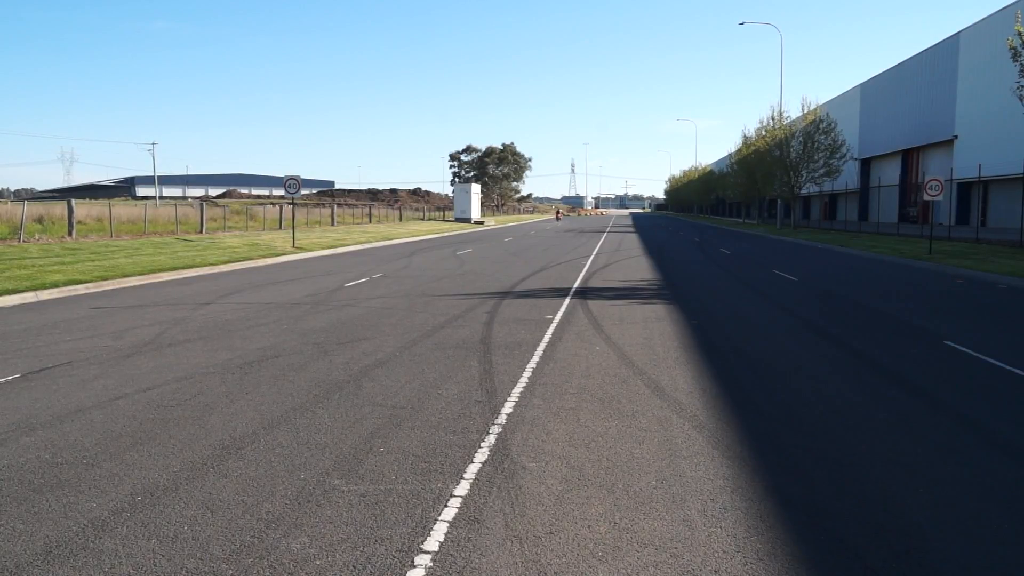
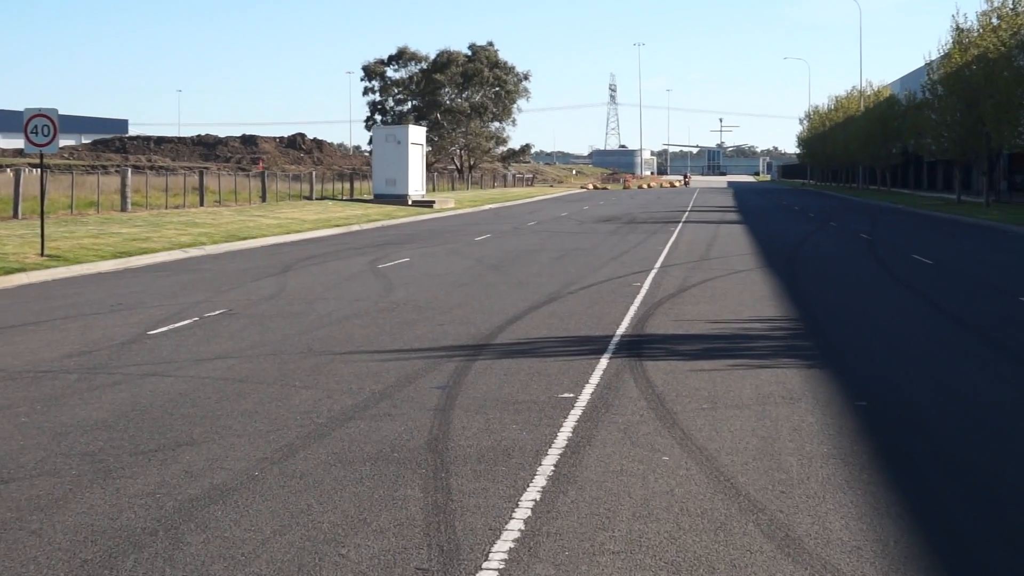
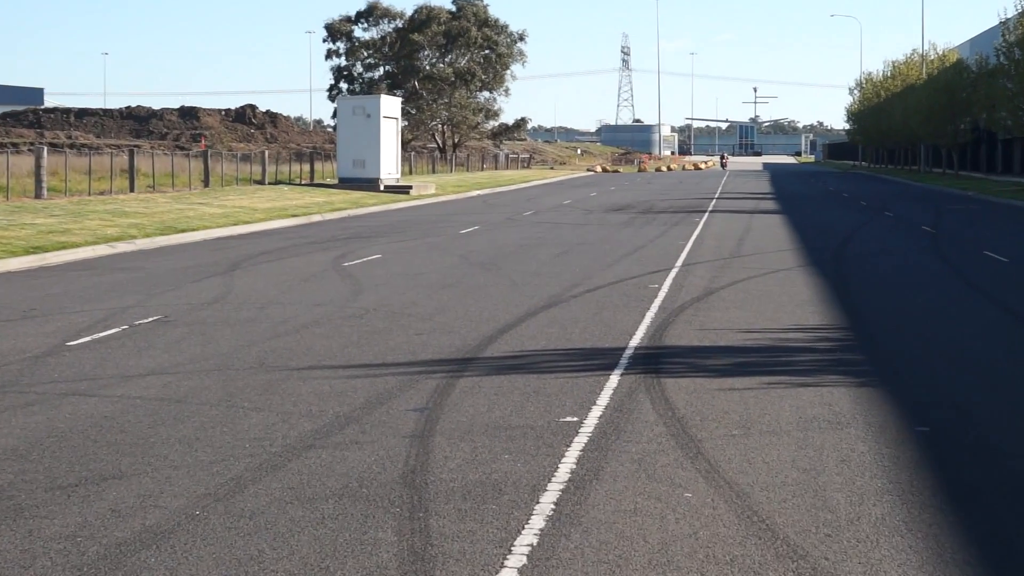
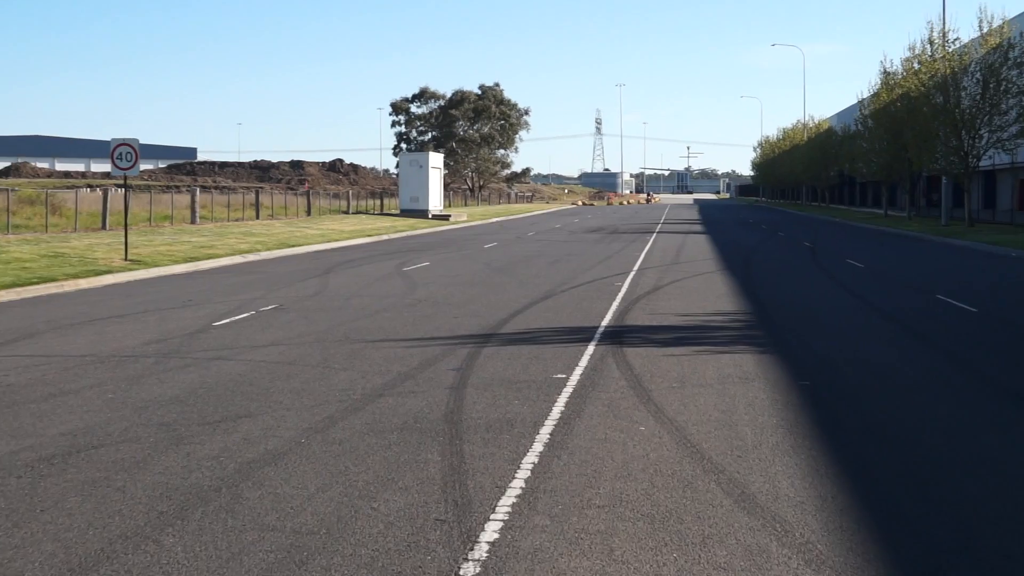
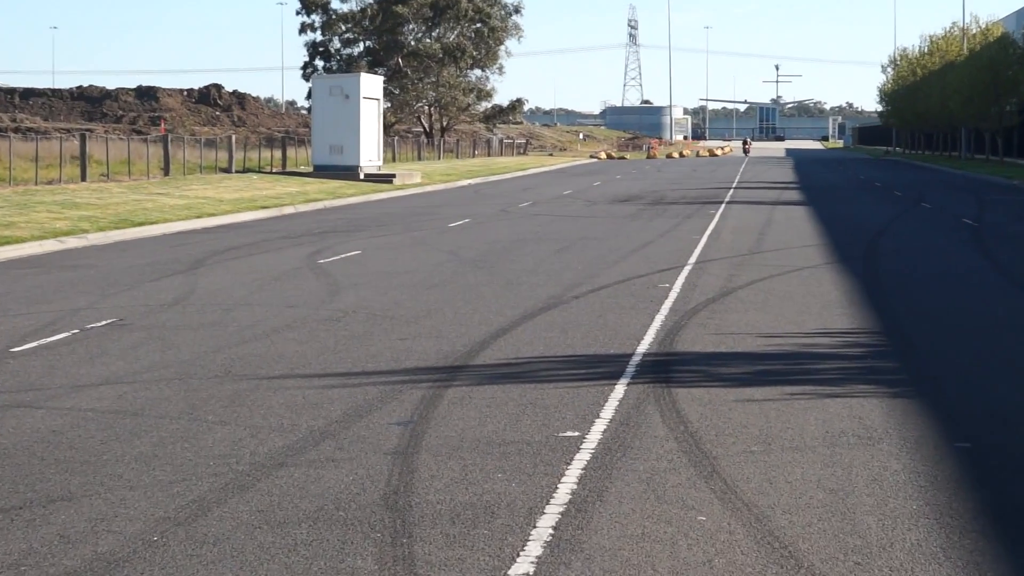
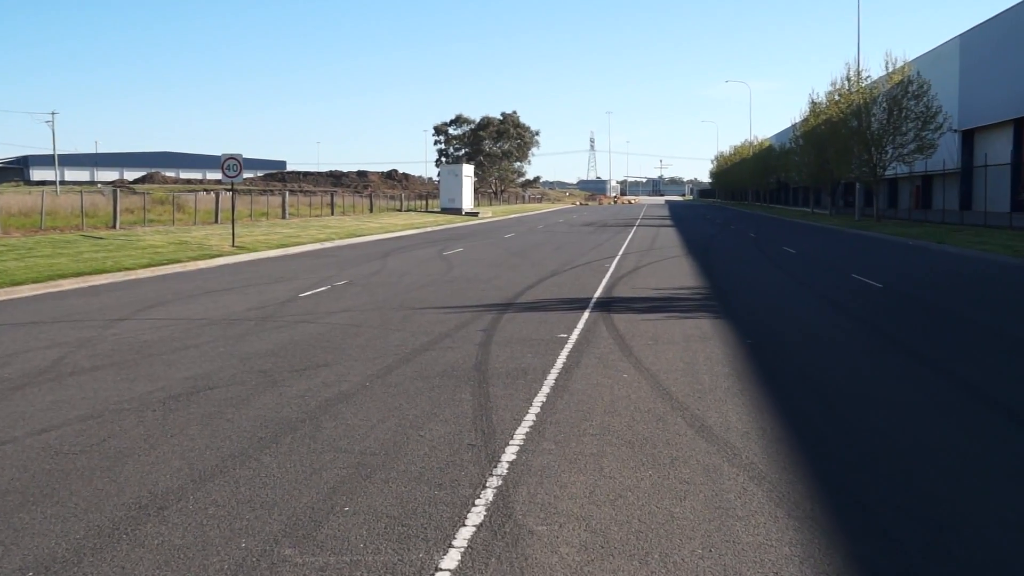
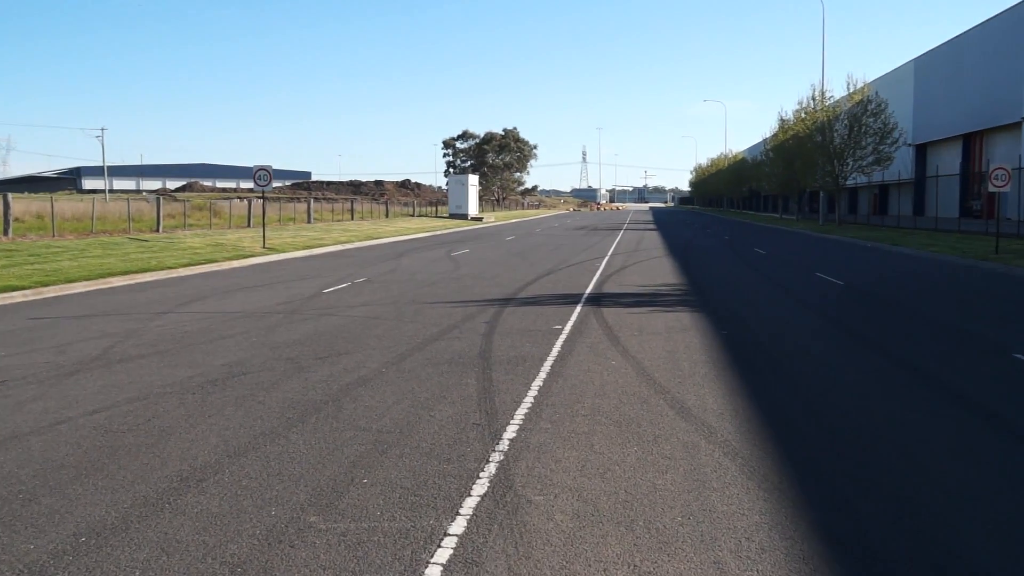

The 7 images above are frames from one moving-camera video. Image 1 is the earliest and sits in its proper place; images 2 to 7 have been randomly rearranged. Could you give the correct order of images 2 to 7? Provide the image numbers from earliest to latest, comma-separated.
7, 6, 4, 2, 3, 5
